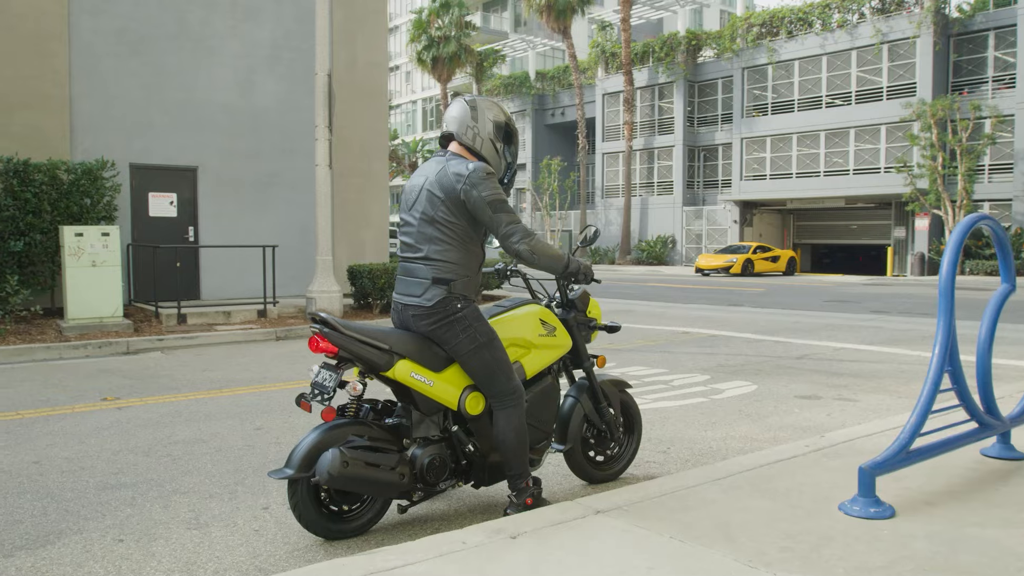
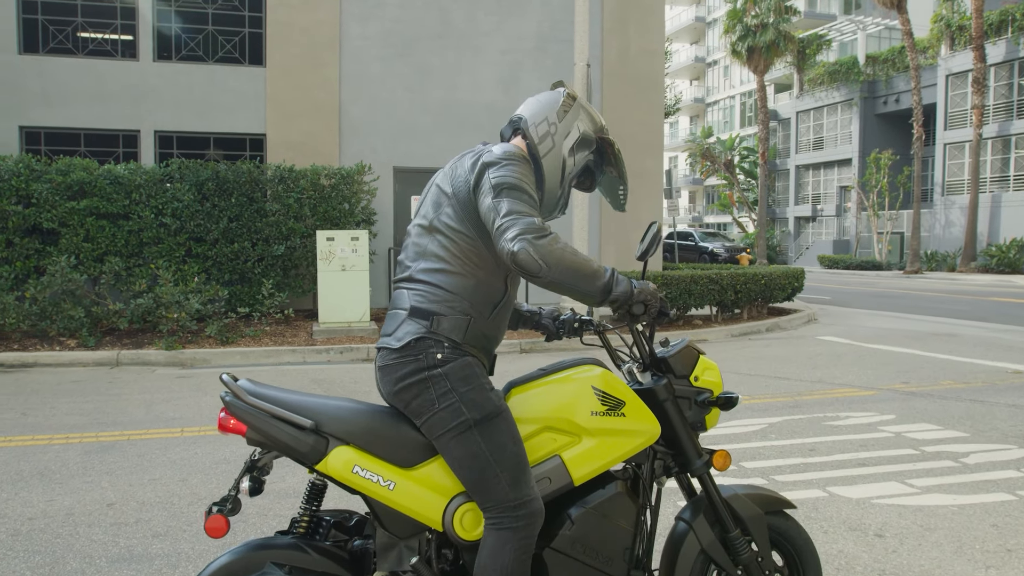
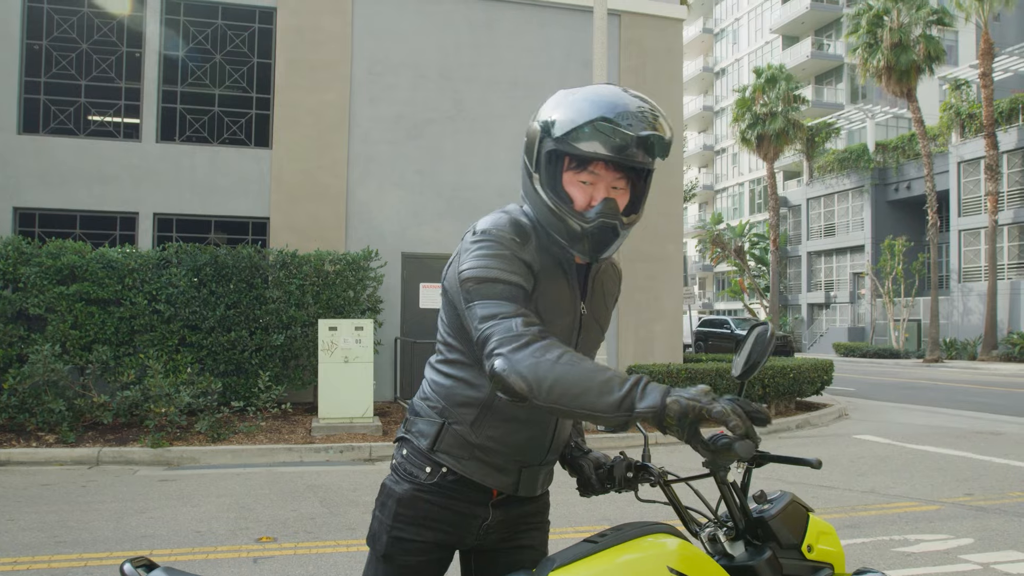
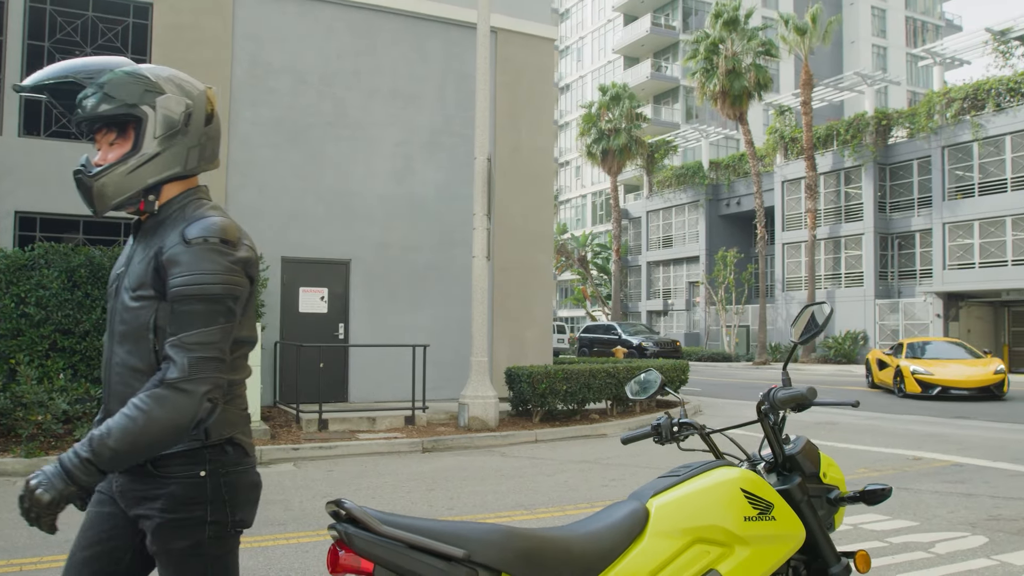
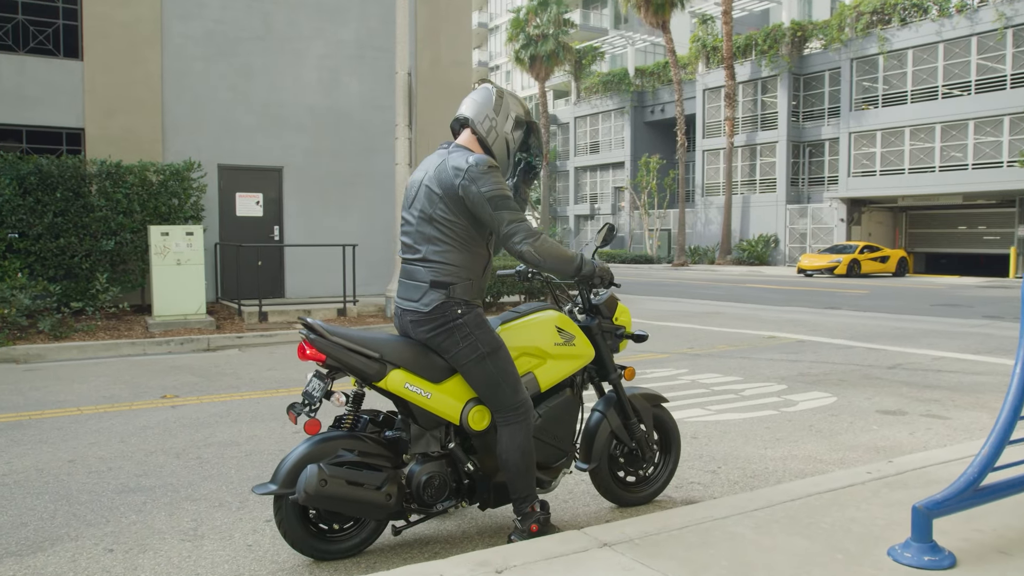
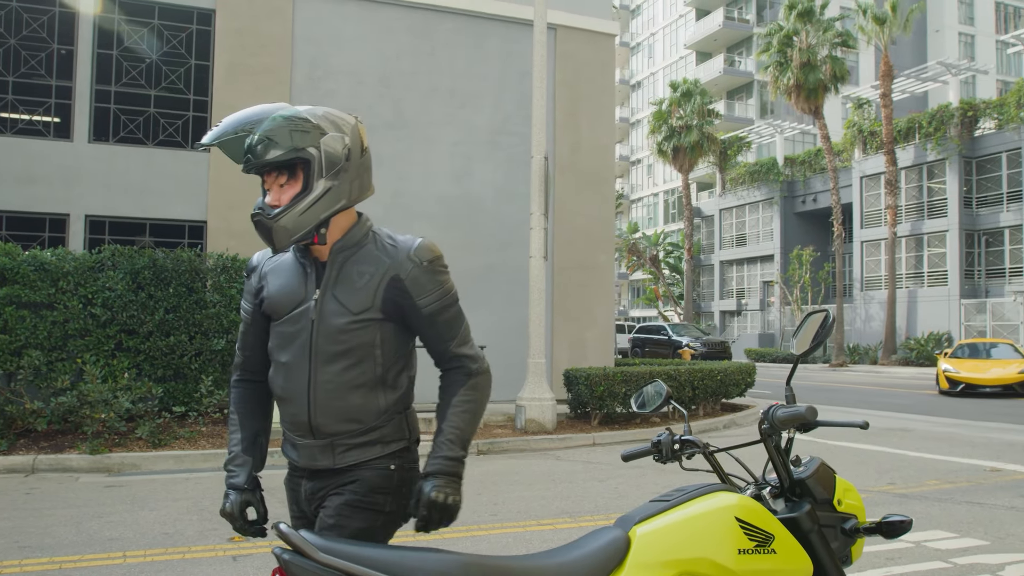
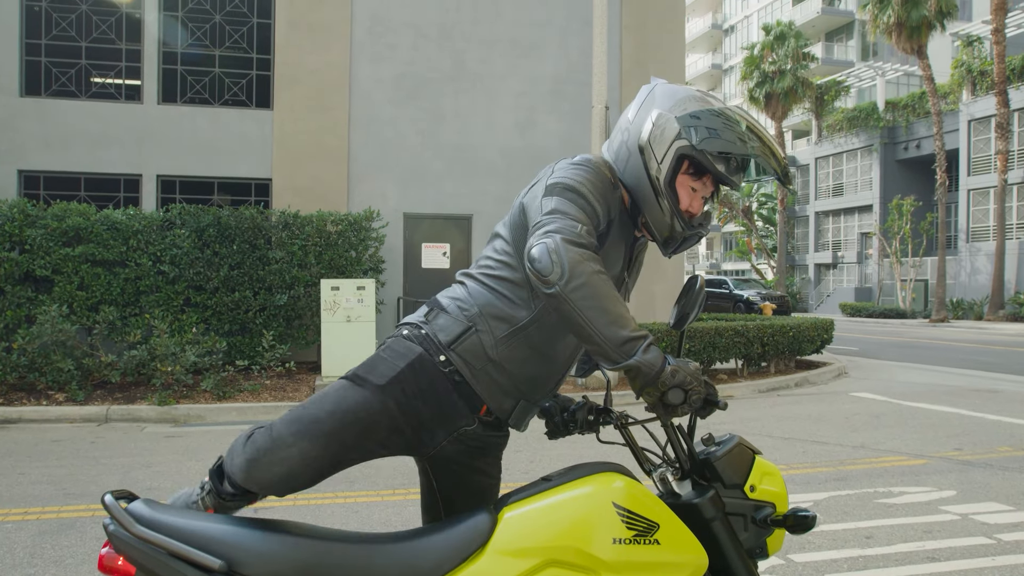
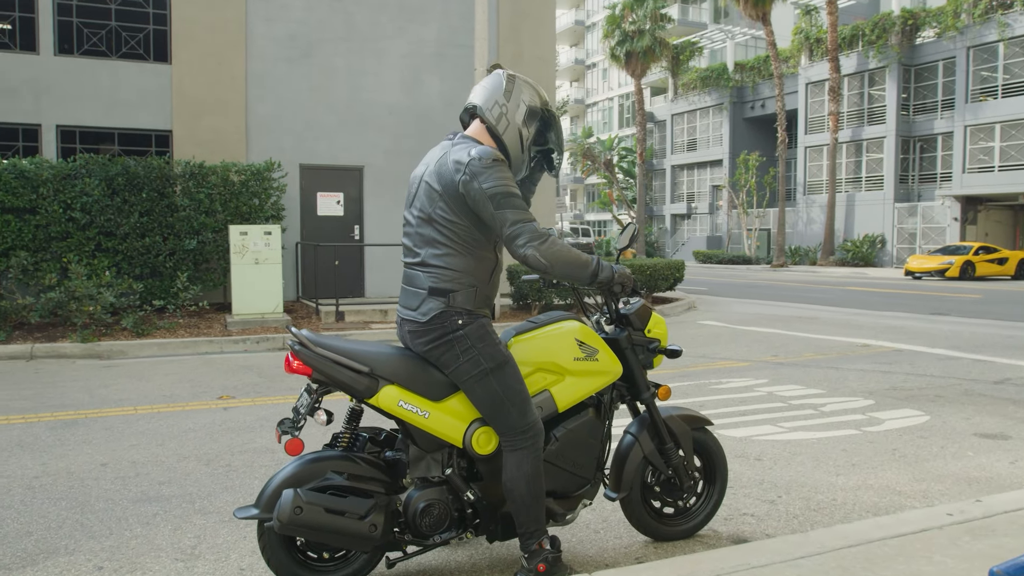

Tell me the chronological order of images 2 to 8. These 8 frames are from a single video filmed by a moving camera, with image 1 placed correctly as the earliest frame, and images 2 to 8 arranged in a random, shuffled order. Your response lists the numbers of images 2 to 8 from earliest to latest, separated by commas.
5, 8, 2, 7, 3, 6, 4
